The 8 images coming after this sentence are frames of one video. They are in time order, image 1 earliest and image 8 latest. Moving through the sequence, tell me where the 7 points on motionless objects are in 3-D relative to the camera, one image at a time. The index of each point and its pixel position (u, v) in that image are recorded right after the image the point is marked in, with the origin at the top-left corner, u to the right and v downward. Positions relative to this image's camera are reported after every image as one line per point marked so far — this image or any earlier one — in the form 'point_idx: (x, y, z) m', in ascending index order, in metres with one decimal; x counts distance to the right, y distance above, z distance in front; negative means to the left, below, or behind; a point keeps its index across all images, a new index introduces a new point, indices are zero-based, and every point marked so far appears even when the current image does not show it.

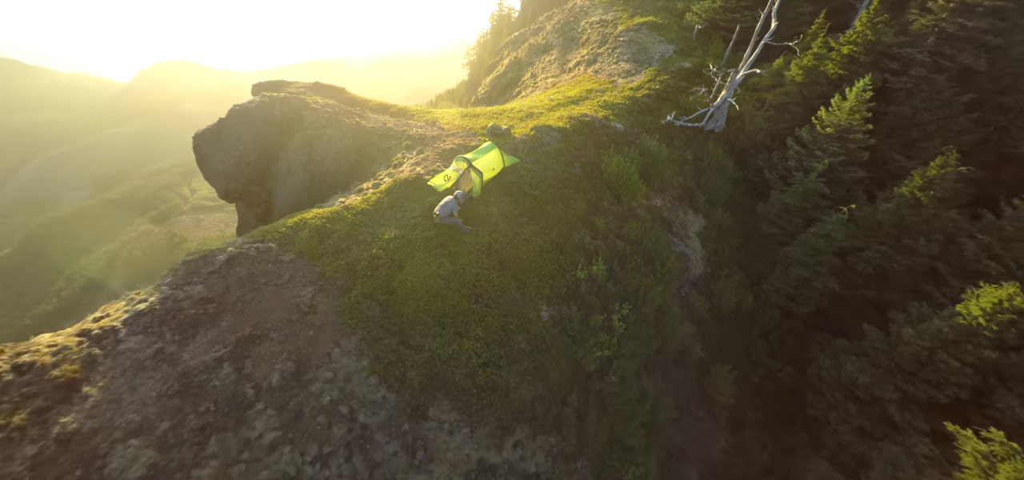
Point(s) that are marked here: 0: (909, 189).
0: (+12.0, +1.5, +11.6) m
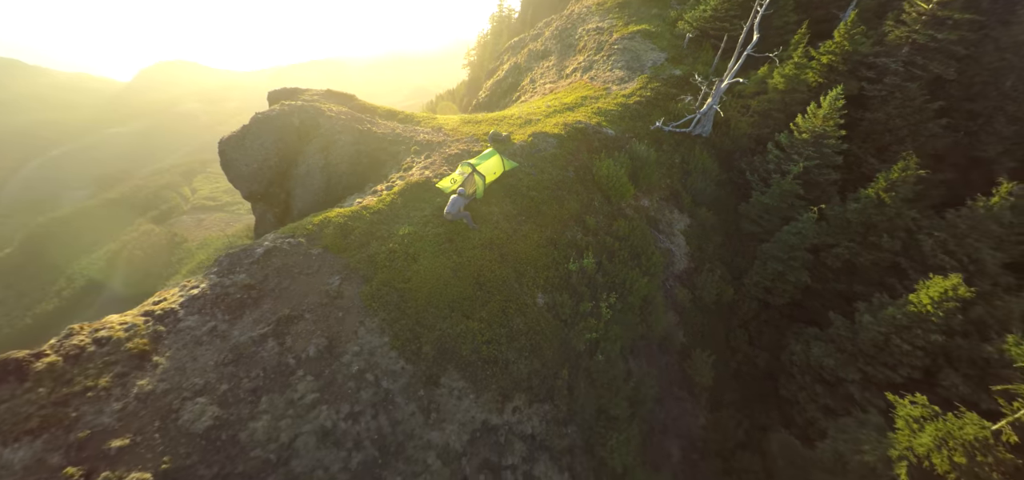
0: (+12.0, +1.6, +12.7) m
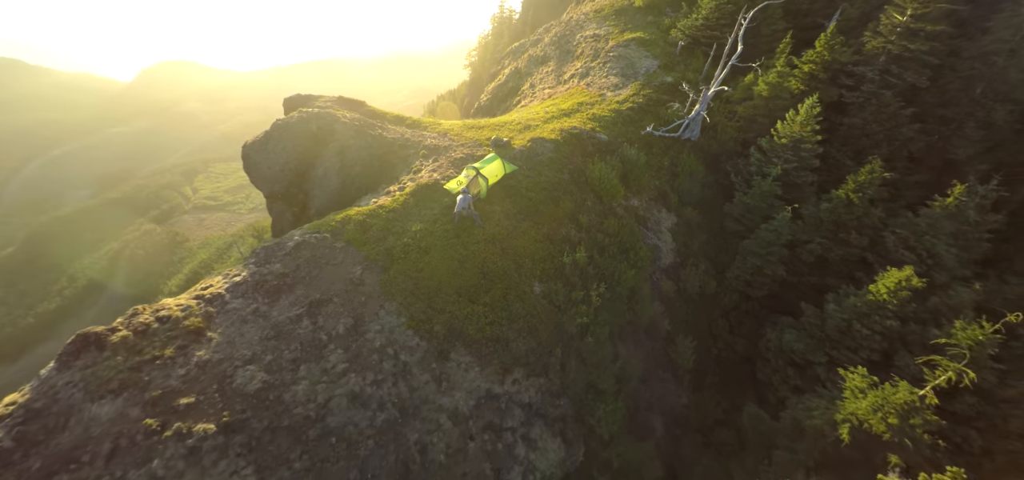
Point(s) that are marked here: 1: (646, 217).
0: (+12.0, +1.7, +13.9) m
1: (+5.4, +0.9, +15.7) m
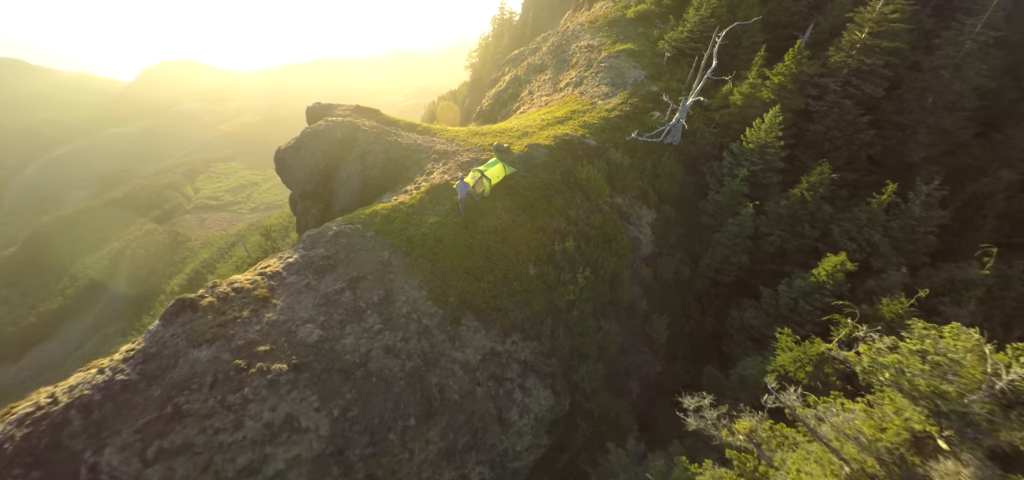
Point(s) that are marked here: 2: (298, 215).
0: (+12.0, +2.0, +16.1) m
1: (+5.4, +1.3, +17.9) m
2: (-10.5, +1.2, +19.4) m
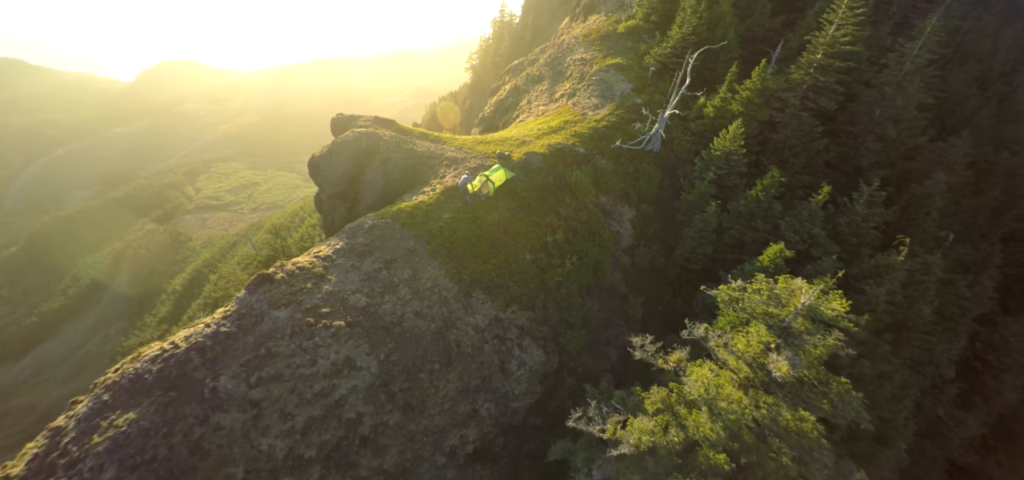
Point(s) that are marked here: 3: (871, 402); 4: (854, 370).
0: (+12.0, +2.4, +19.1) m
1: (+5.4, +1.6, +20.9) m
2: (-10.5, +1.5, +22.5) m
3: (+15.6, -6.9, +16.8) m
4: (+13.8, -5.2, +15.8) m
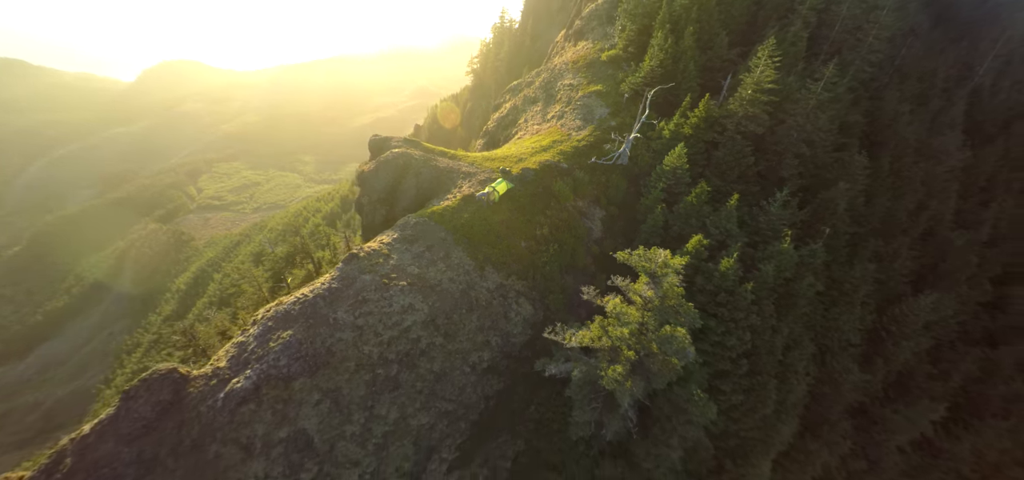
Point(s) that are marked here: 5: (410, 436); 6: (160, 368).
0: (+12.0, +2.8, +26.1) m
1: (+5.3, +2.0, +28.0) m
2: (-10.5, +2.0, +29.5) m
3: (+15.6, -6.4, +23.9) m
4: (+13.8, -4.8, +22.8) m
5: (-4.9, -9.4, +19.5) m
6: (-15.5, -5.6, +17.2) m
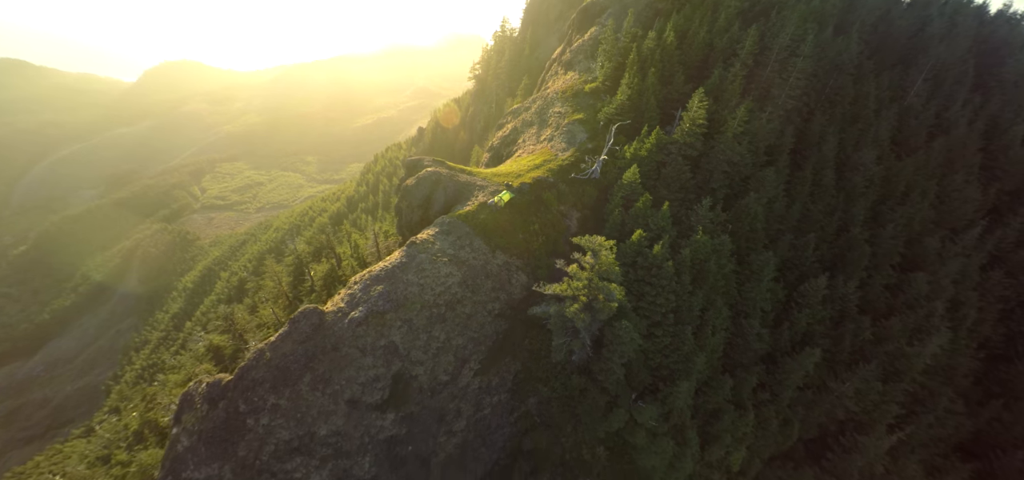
0: (+12.1, +3.4, +37.4) m
1: (+5.5, +2.7, +39.3) m
2: (-10.4, +2.6, +40.8) m
3: (+15.7, -5.8, +35.2) m
4: (+13.9, -4.1, +34.1) m
5: (-4.7, -8.8, +30.8) m
6: (-15.3, -5.0, +28.5) m
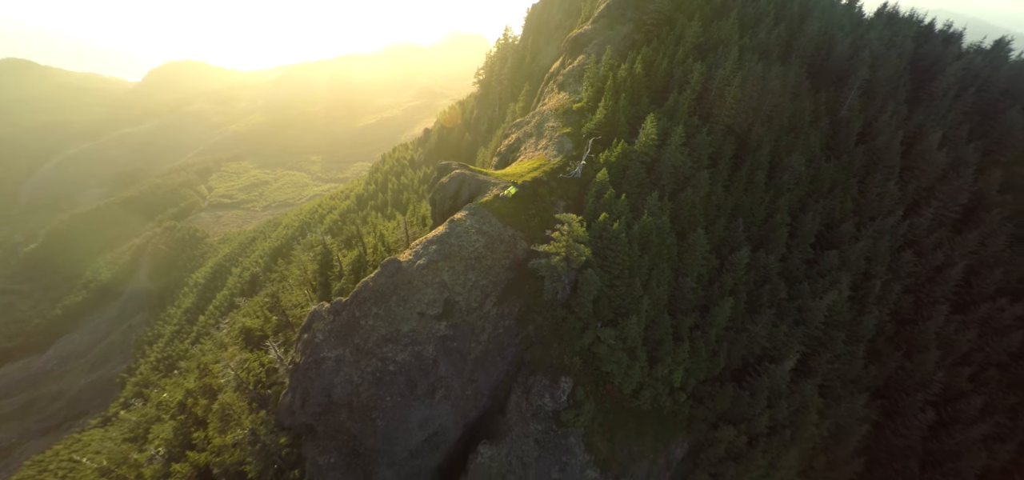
0: (+12.8, +6.1, +53.7) m
1: (+6.2, +5.3, +55.5) m
2: (-9.7, +5.3, +57.1) m
3: (+16.4, -3.1, +51.4) m
4: (+14.6, -1.5, +50.4) m
5: (-4.1, -6.1, +47.2) m
6: (-14.7, -2.3, +44.9) m
